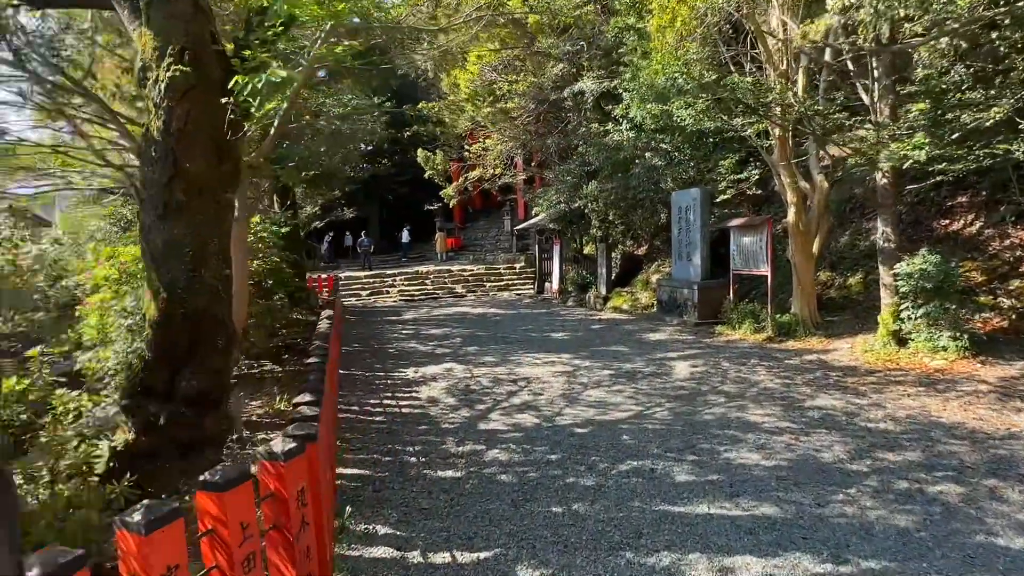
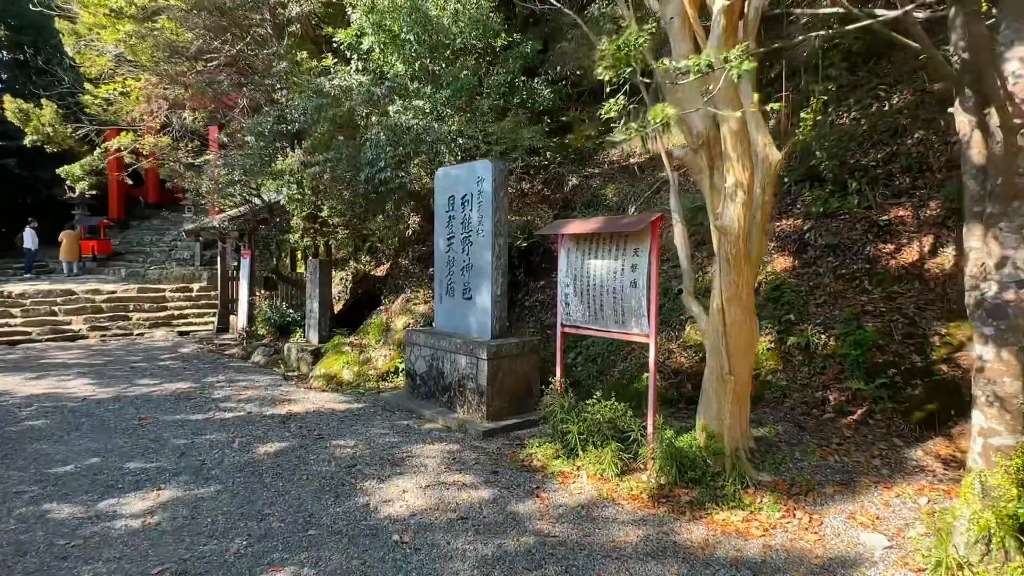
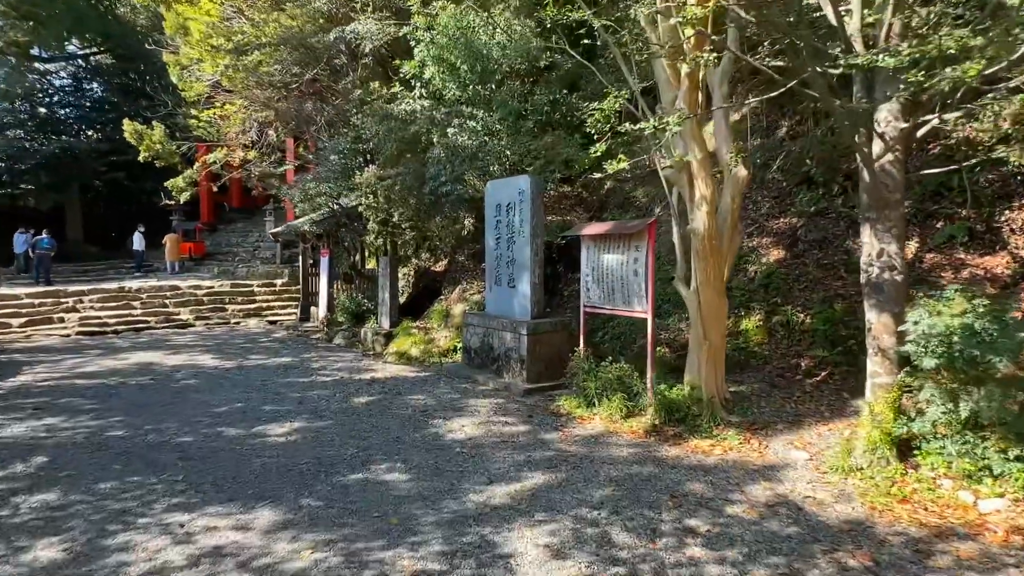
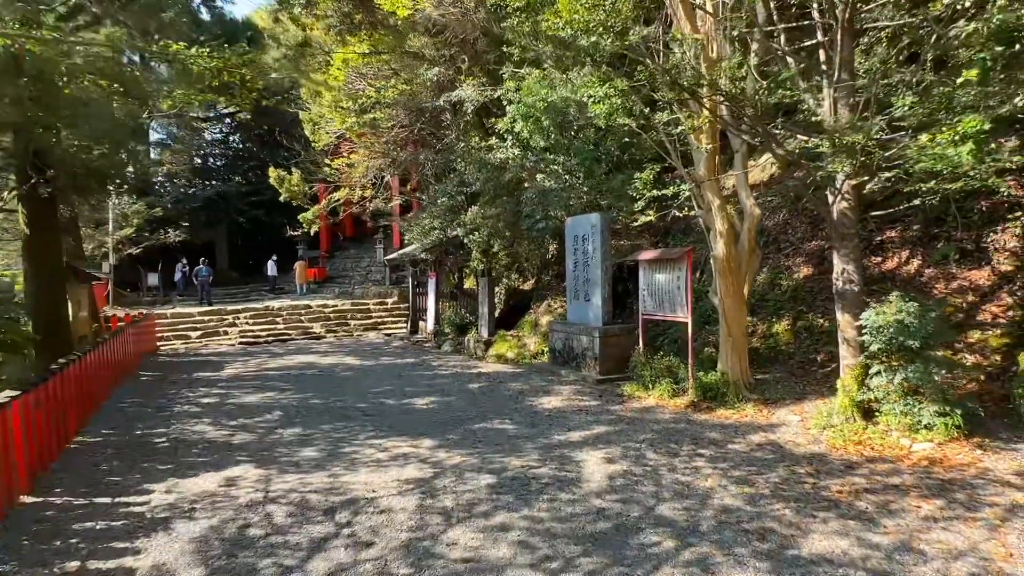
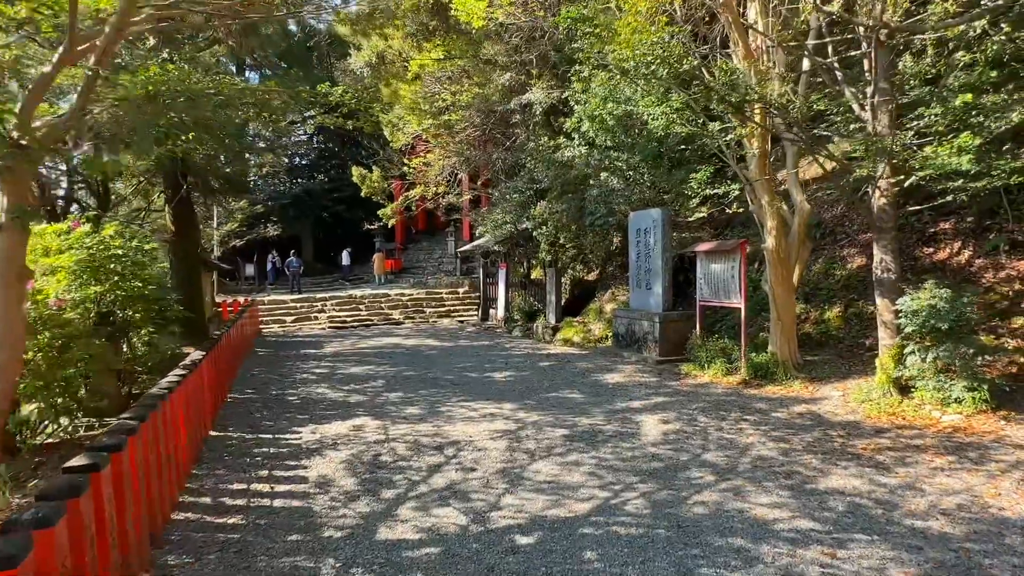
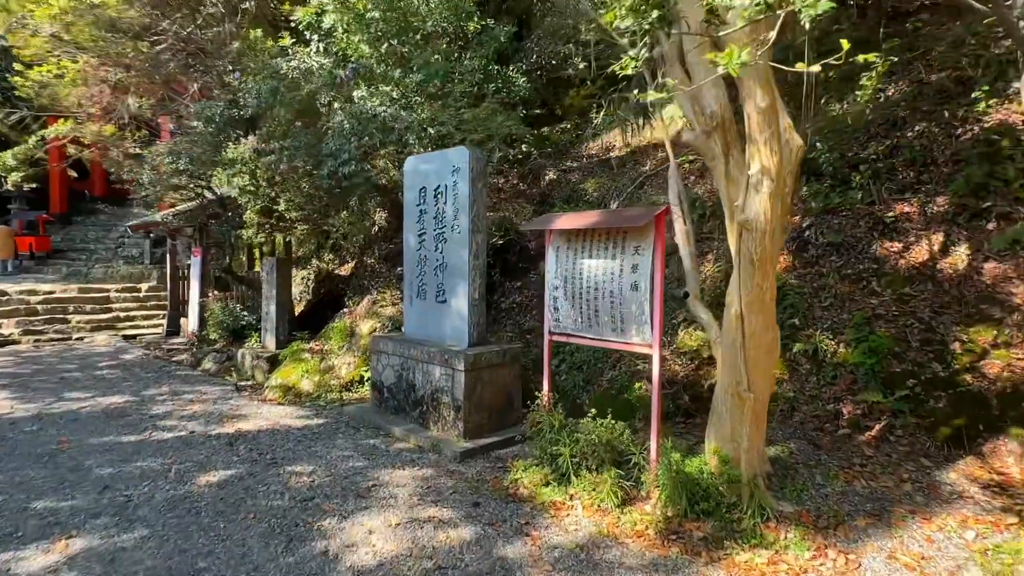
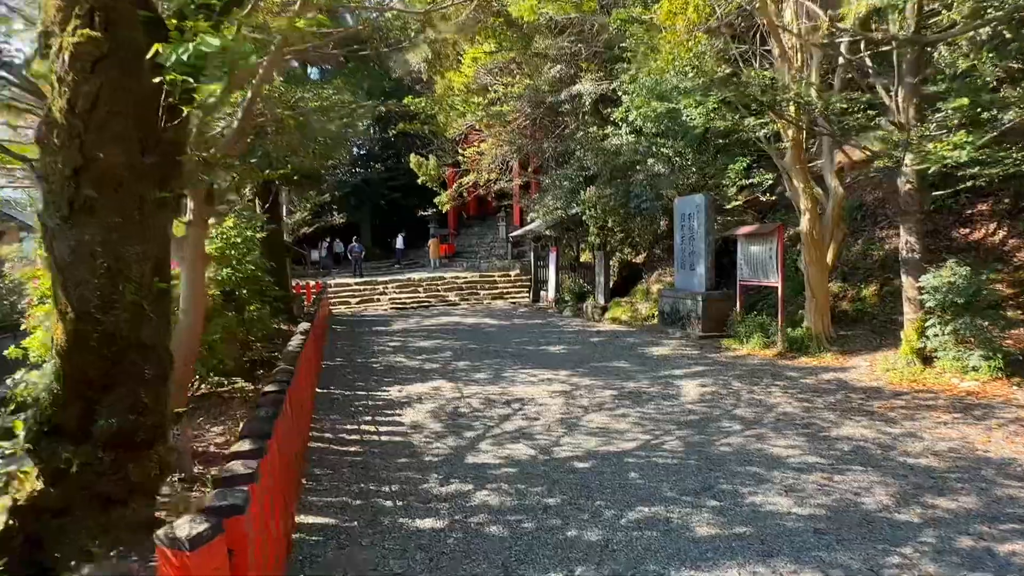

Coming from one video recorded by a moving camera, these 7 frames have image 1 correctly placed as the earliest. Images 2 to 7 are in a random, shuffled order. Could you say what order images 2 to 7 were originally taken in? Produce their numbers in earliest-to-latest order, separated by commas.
7, 5, 4, 3, 2, 6
